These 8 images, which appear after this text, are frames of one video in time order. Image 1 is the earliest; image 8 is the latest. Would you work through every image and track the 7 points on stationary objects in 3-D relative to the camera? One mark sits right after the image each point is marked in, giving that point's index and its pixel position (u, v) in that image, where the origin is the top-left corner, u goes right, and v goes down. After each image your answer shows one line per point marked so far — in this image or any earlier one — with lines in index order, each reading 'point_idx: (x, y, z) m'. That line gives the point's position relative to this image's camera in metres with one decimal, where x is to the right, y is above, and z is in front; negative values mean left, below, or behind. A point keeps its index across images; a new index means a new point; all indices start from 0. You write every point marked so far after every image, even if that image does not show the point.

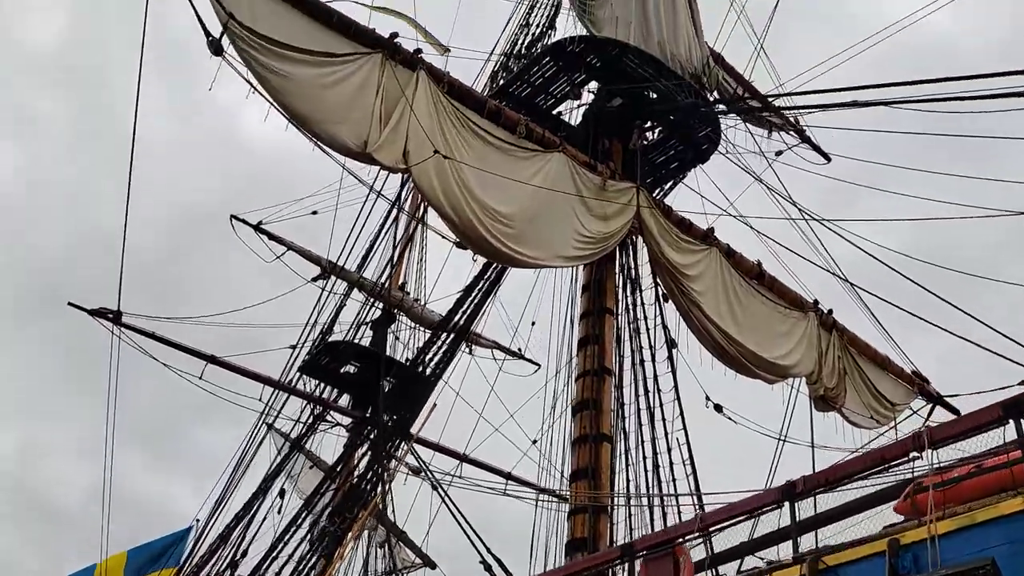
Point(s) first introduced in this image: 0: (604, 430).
0: (+1.0, -1.6, +11.0) m
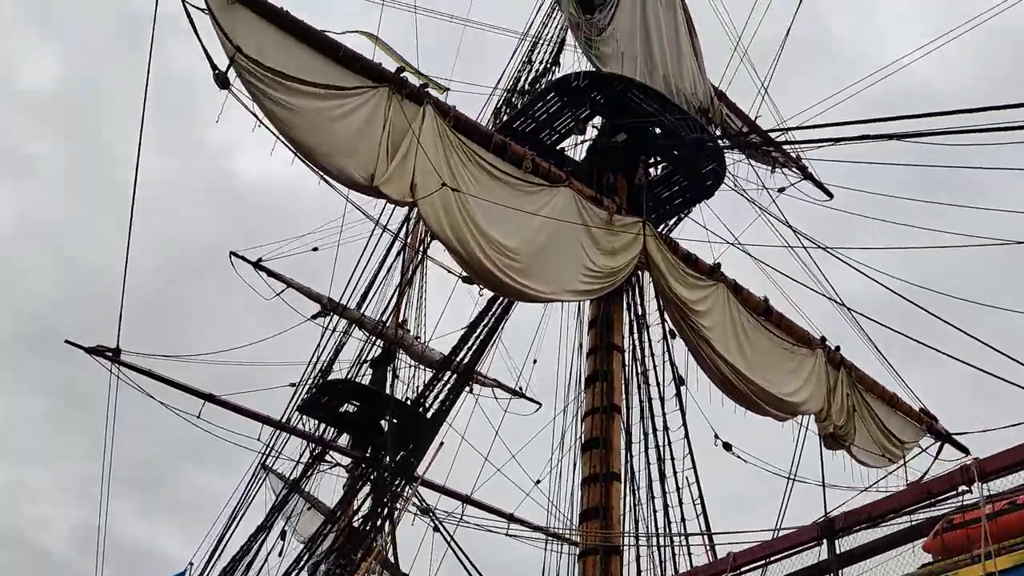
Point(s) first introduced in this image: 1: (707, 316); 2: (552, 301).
0: (+1.1, -2.0, +10.8) m
1: (+2.6, -0.4, +12.7) m
2: (+0.5, -0.1, +11.5) m
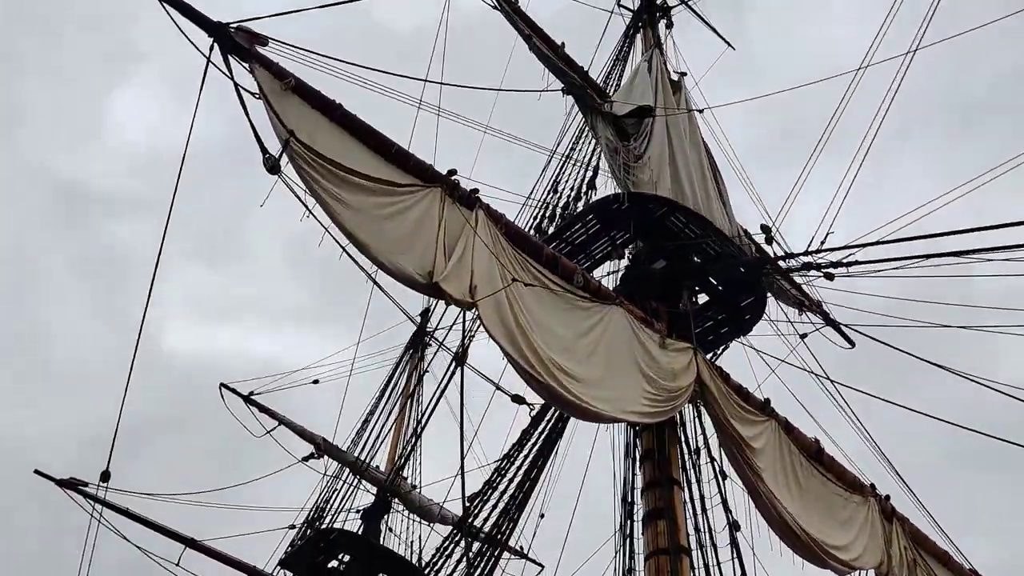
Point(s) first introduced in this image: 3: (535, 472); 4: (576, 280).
0: (+1.7, -3.2, +9.4) m
1: (+3.0, -2.0, +11.7) m
2: (+1.1, -1.5, +10.4) m
3: (+0.3, -1.9, +10.6) m
4: (+0.8, +0.1, +11.3) m
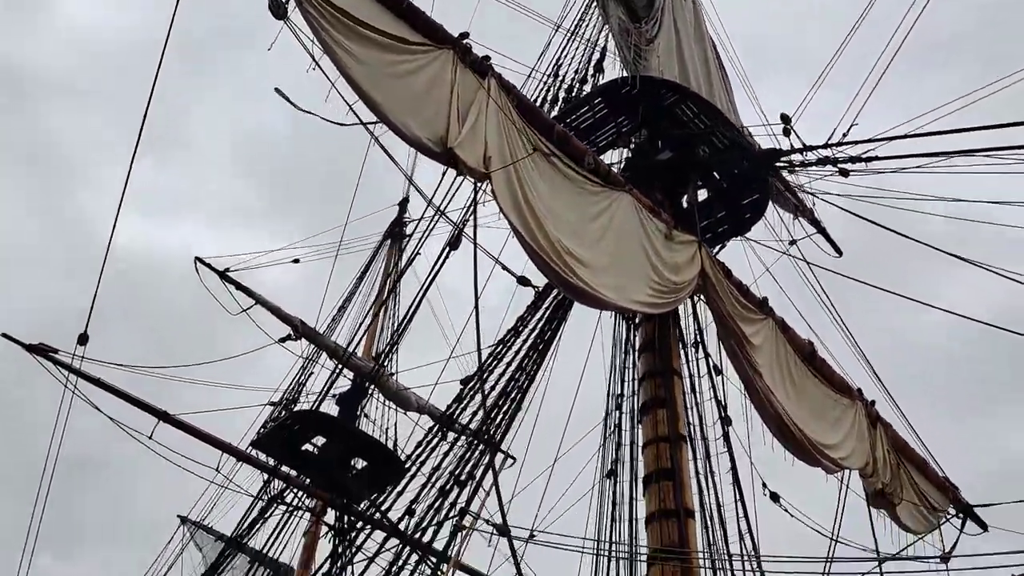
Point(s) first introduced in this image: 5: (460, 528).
0: (+1.7, -2.1, +9.3) m
1: (+3.0, -0.7, +11.5) m
2: (+1.1, -0.2, +10.1) m
3: (+0.3, -0.6, +10.3) m
4: (+0.8, +1.4, +10.8) m
5: (-0.4, -2.0, +7.9) m
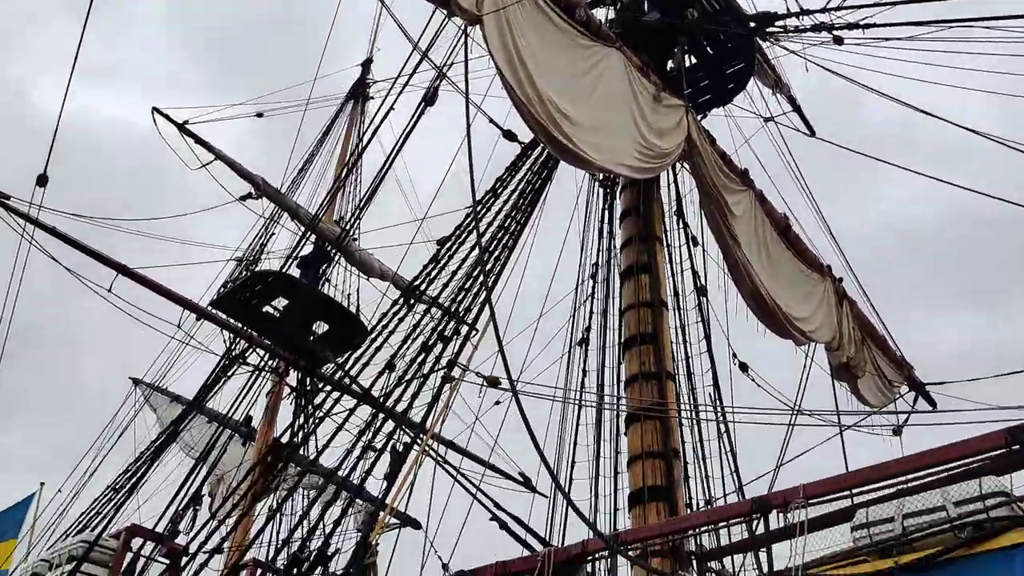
0: (+1.5, -0.8, +9.3) m
1: (+2.7, +0.8, +11.4) m
2: (+0.9, +1.2, +9.8) m
3: (+0.1, +0.9, +10.0) m
4: (+0.7, +2.9, +10.3) m
5: (-0.5, -0.7, +7.8) m
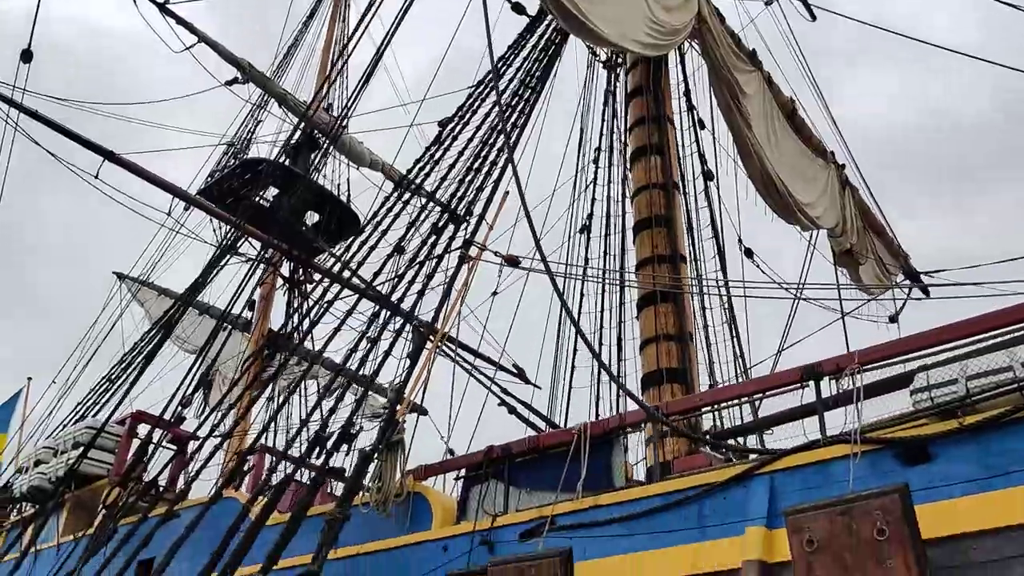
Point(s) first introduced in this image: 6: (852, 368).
0: (+1.6, +0.4, +9.2) m
1: (+2.8, +2.1, +11.1) m
2: (+1.0, +2.4, +9.4) m
3: (+0.2, +2.1, +9.6) m
4: (+0.8, +4.1, +9.7) m
5: (-0.4, +0.2, +7.6) m
6: (+1.6, -0.4, +4.6) m
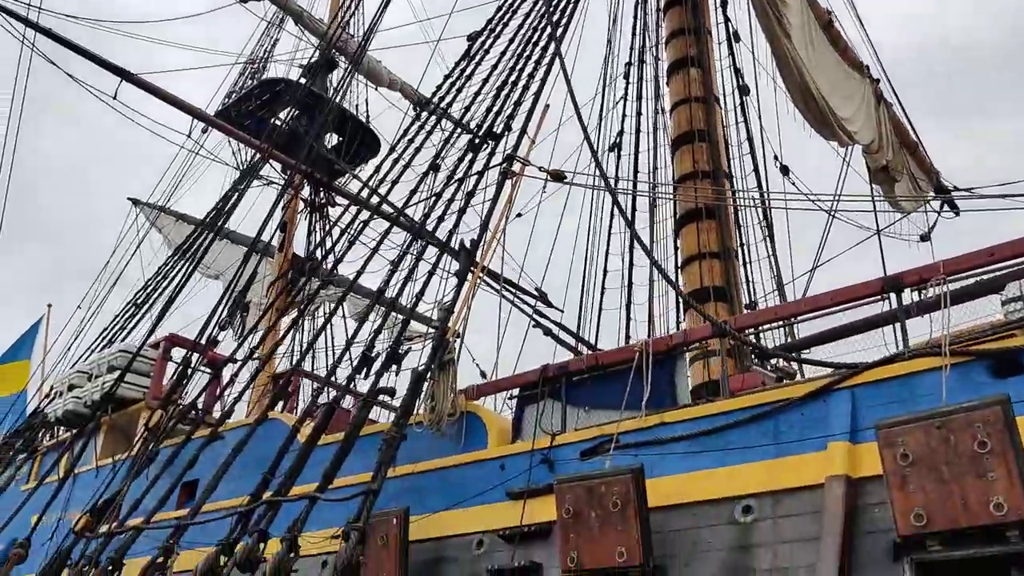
0: (+1.9, +1.1, +8.9) m
1: (+3.1, +3.1, +10.7) m
2: (+1.3, +3.2, +9.0) m
3: (+0.5, +2.9, +9.3) m
4: (+1.1, +4.9, +9.2) m
5: (0.0, +0.9, +7.4) m
6: (+2.0, 0.0, +4.4) m
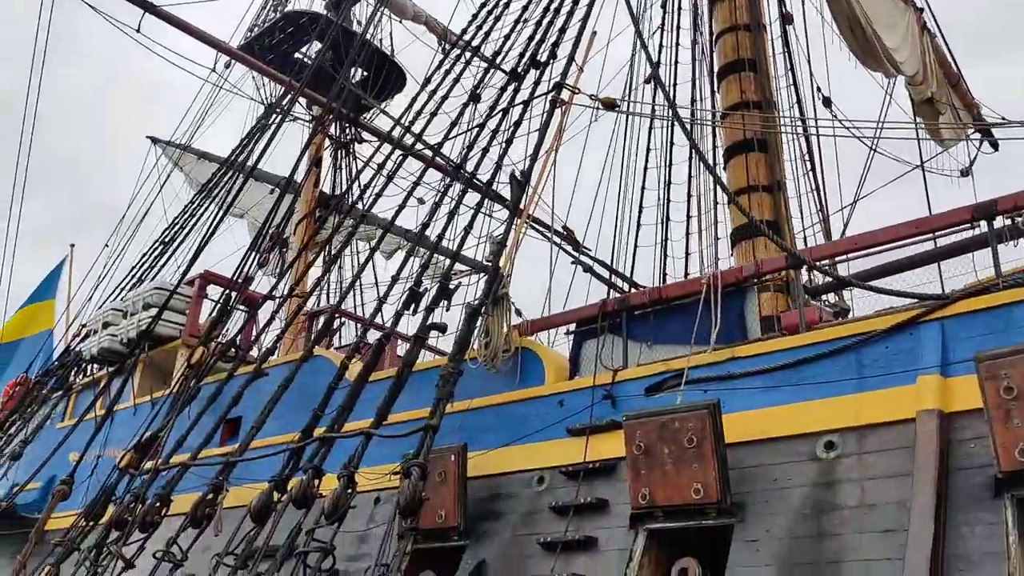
0: (+2.3, +1.7, +8.6) m
1: (+3.5, +3.8, +10.3) m
2: (+1.7, +3.7, +8.6) m
3: (+0.9, +3.5, +8.9) m
4: (+1.5, +5.5, +8.7) m
5: (+0.3, +1.4, +7.2) m
6: (+2.3, +0.4, +4.2) m
